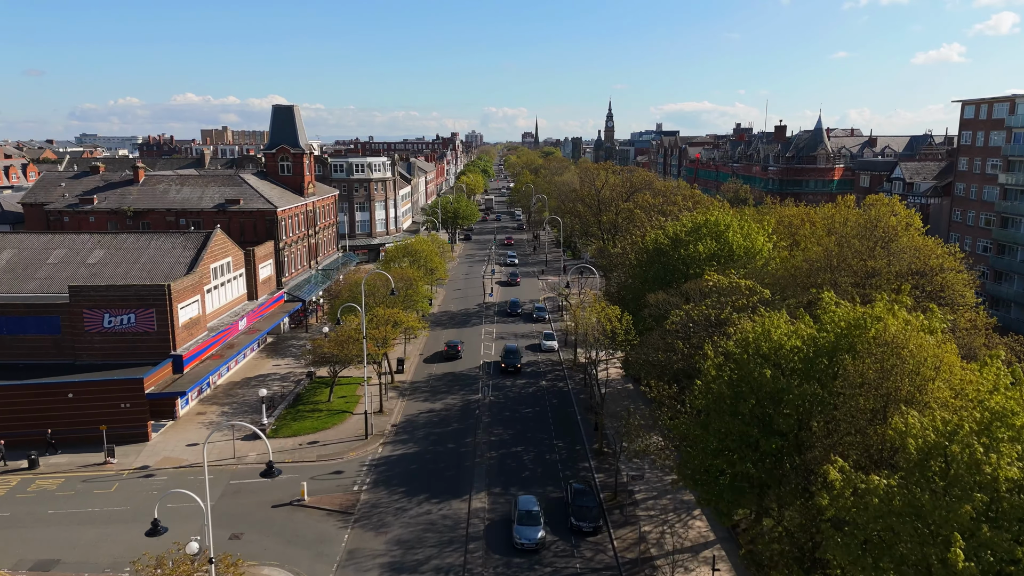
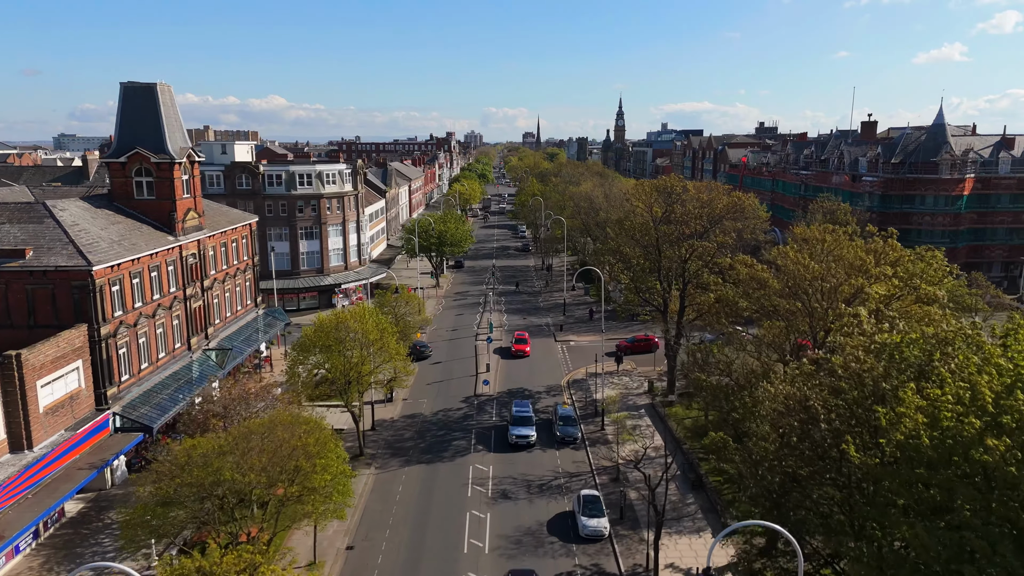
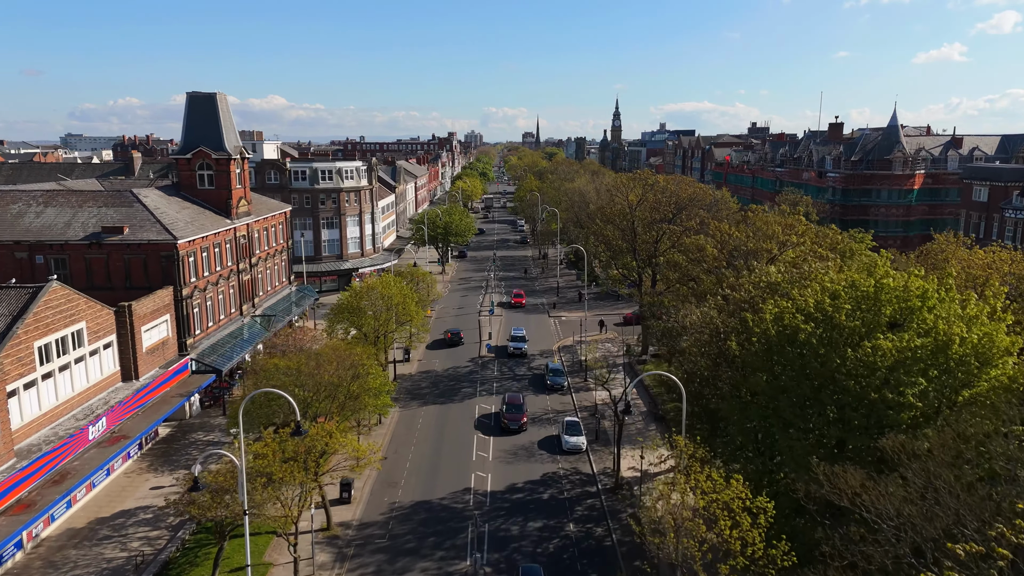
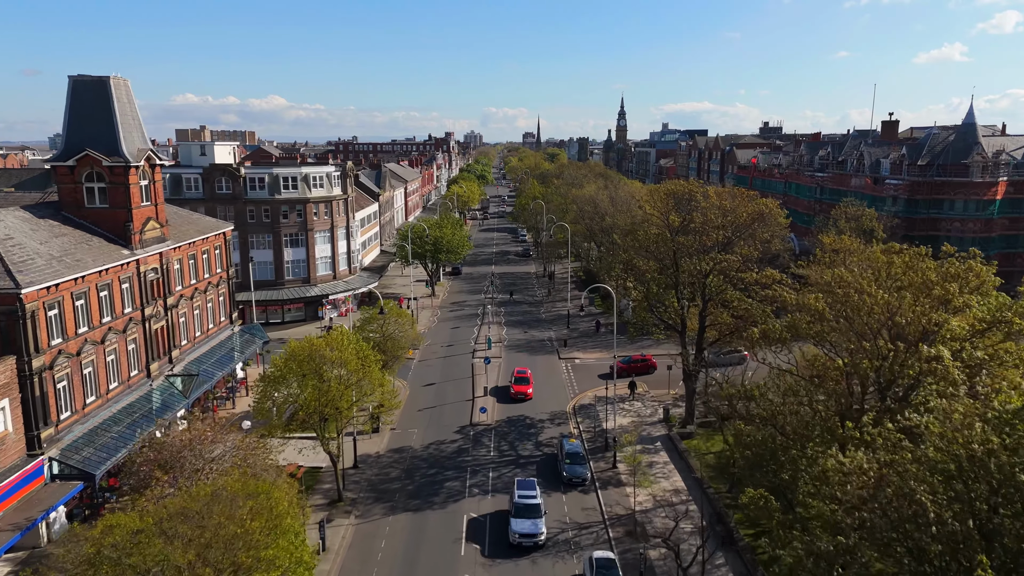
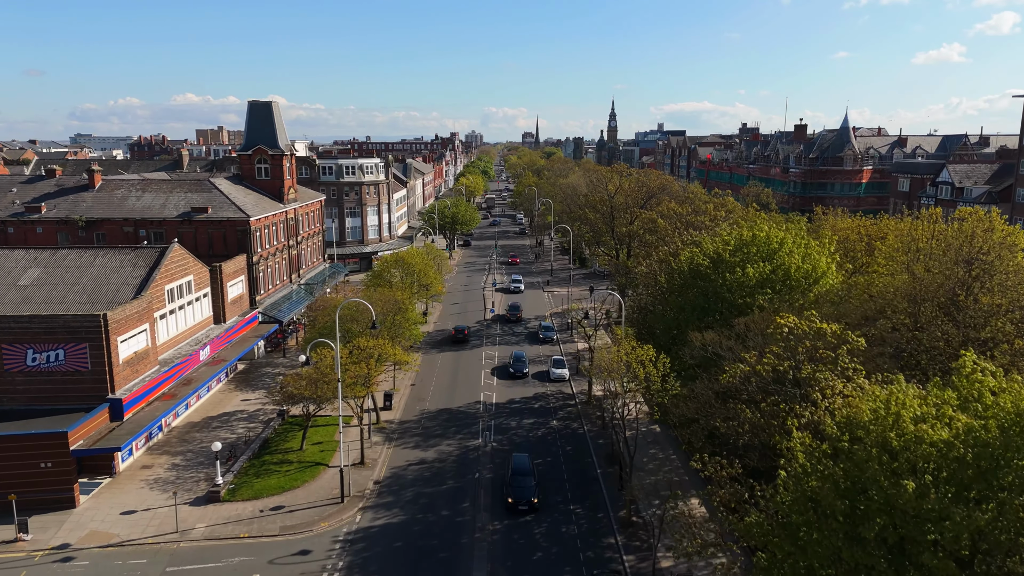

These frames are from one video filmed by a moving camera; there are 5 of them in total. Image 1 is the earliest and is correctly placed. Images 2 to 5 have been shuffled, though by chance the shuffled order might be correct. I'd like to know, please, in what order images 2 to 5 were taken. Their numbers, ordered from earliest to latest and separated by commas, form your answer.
5, 3, 2, 4
